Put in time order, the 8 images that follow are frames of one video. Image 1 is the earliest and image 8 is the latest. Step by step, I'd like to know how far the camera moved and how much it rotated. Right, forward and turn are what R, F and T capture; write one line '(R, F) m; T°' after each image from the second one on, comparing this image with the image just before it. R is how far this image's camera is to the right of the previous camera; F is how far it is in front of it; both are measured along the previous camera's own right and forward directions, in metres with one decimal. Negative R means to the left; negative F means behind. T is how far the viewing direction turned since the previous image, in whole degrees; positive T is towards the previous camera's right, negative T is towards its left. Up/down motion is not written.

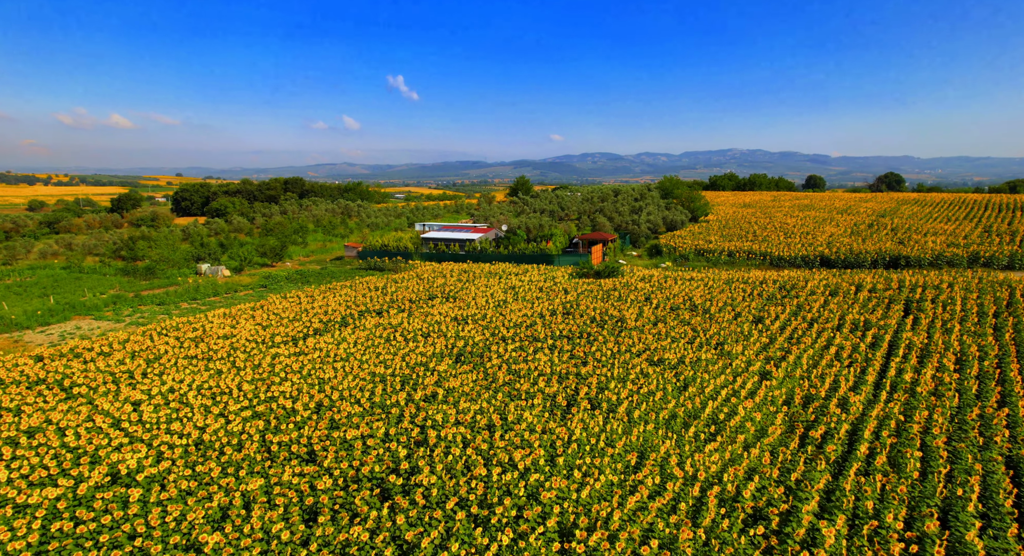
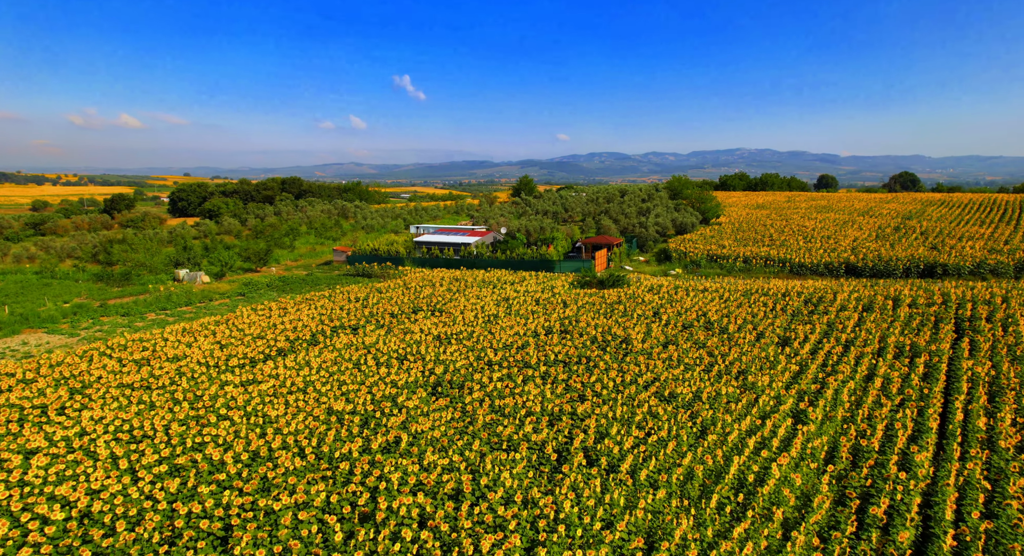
(+0.4, +1.9) m; -1°
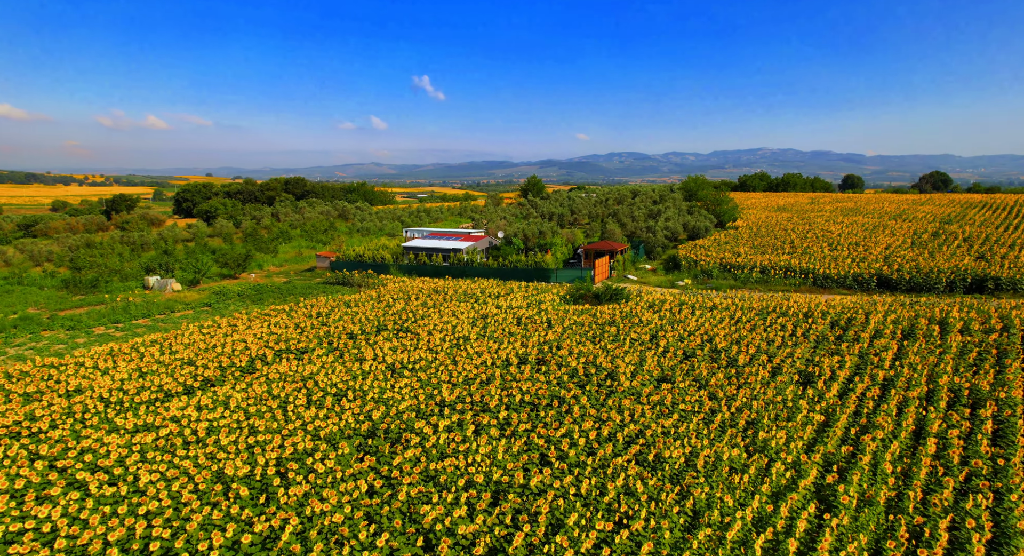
(+1.1, +2.3) m; -2°
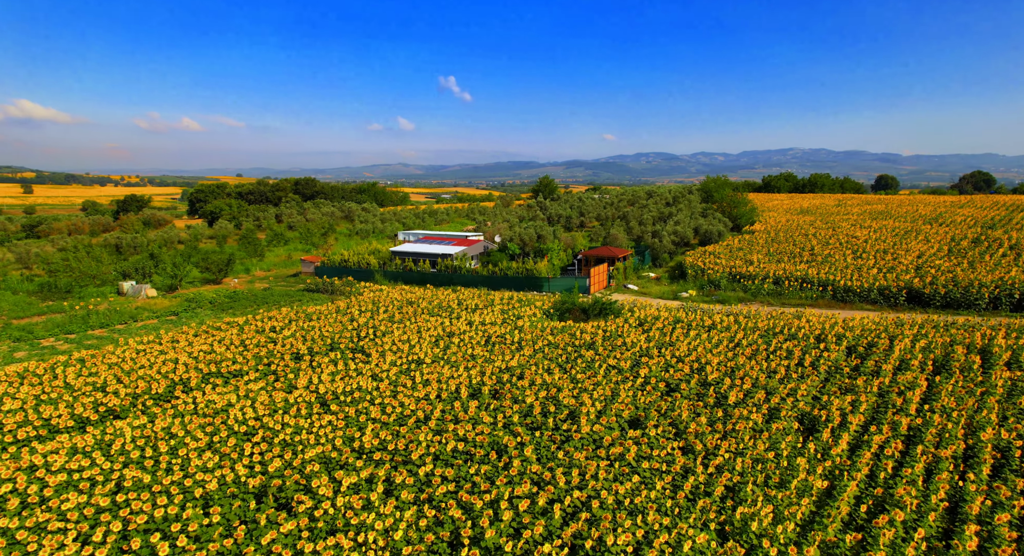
(+1.4, +1.9) m; -3°
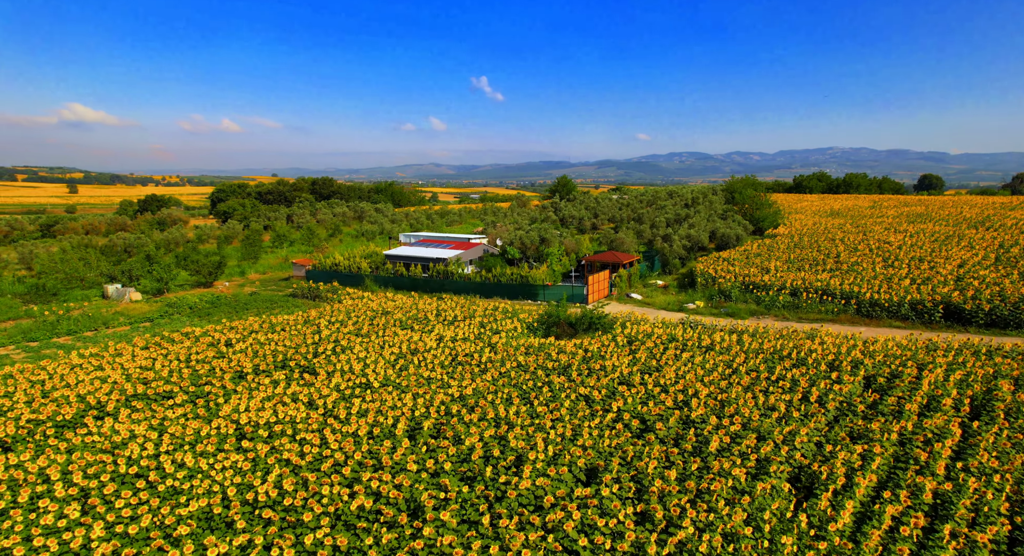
(+1.3, +1.6) m; -3°
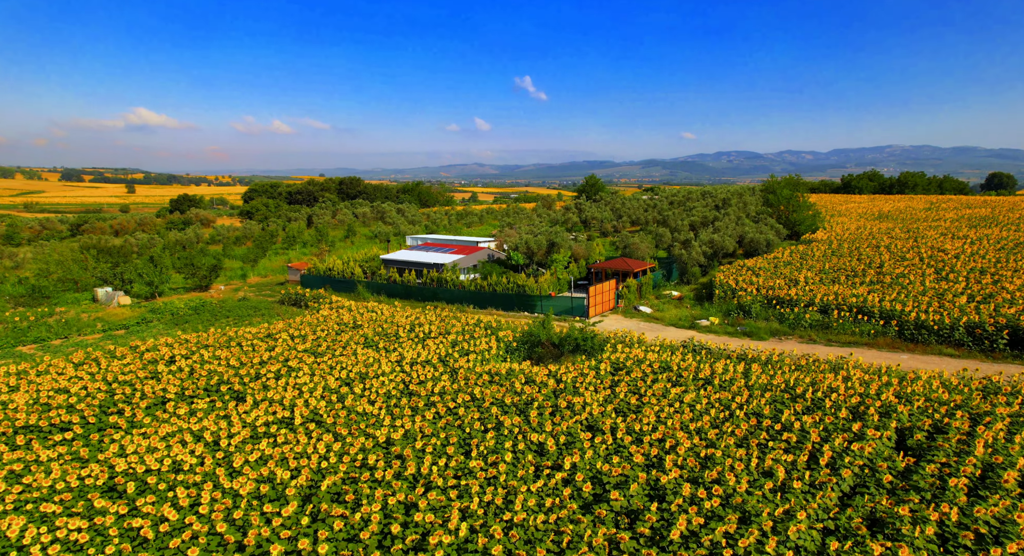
(+1.5, +1.9) m; -4°
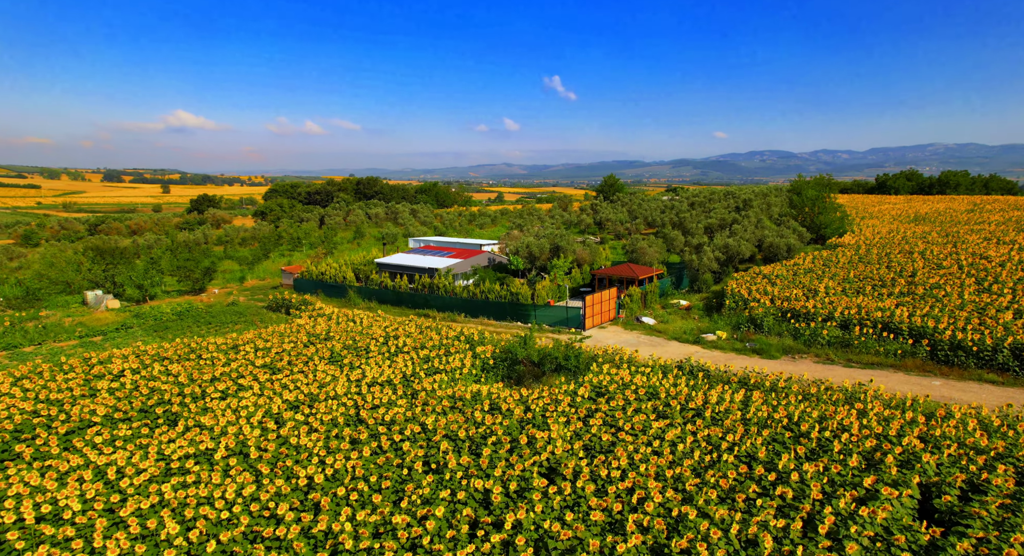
(+1.1, +1.3) m; -3°
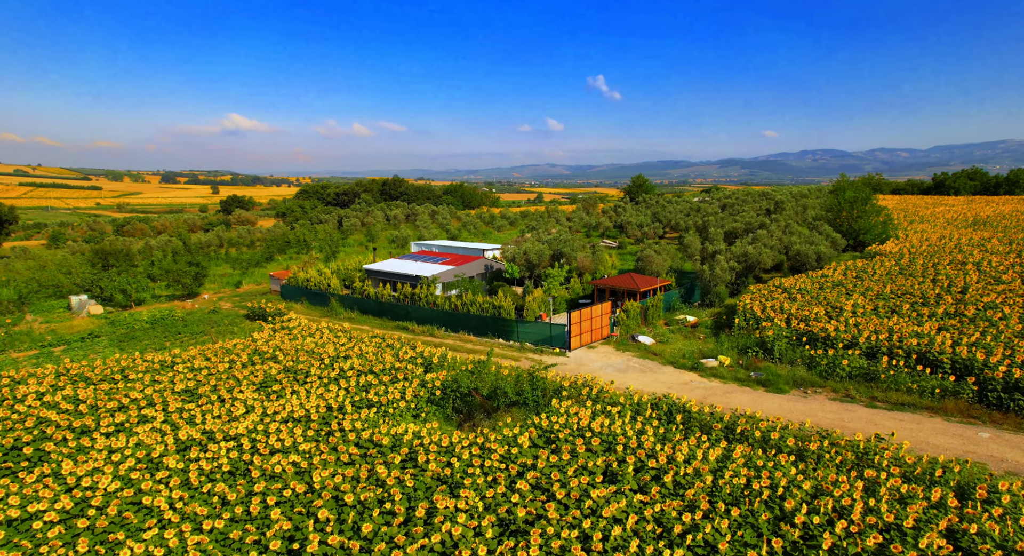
(+1.7, +1.8) m; -4°
